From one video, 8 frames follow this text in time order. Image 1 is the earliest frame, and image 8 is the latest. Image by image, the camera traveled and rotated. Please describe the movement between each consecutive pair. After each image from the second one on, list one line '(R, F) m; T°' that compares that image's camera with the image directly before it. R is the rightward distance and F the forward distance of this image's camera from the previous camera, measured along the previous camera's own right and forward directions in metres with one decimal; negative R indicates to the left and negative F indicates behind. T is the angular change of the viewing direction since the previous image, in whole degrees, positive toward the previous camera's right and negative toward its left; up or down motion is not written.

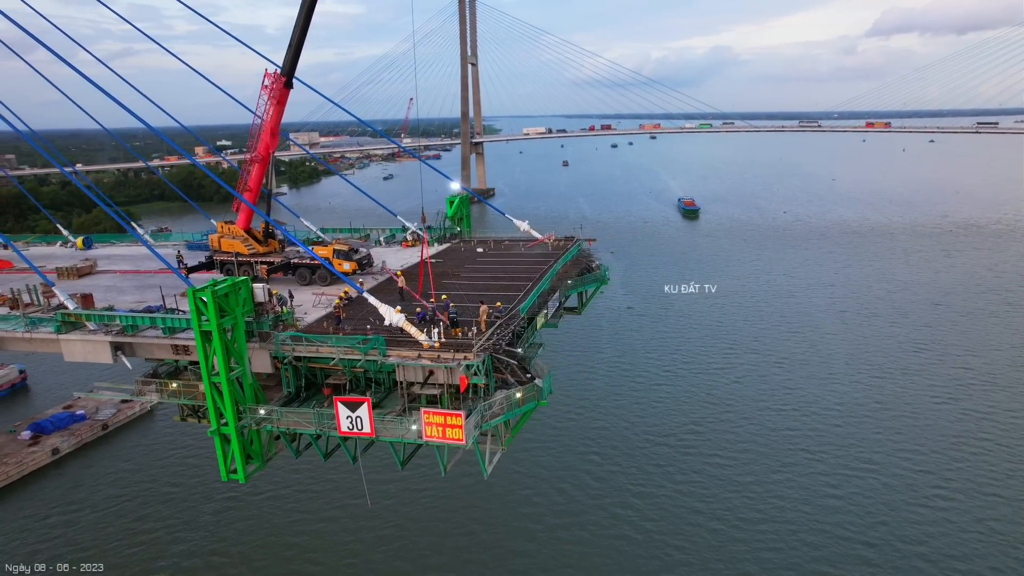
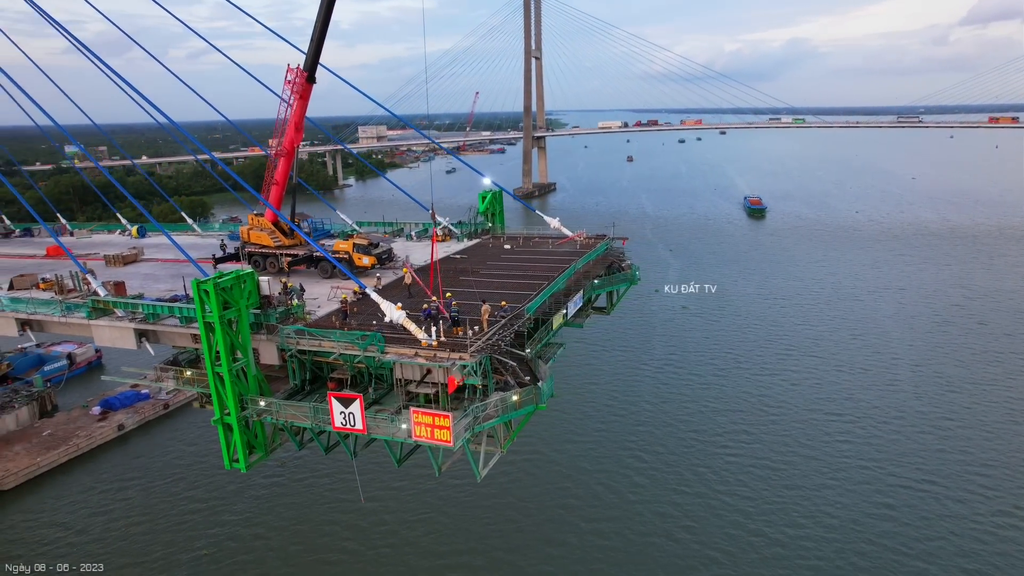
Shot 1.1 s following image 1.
(+1.4, +0.5) m; -5°
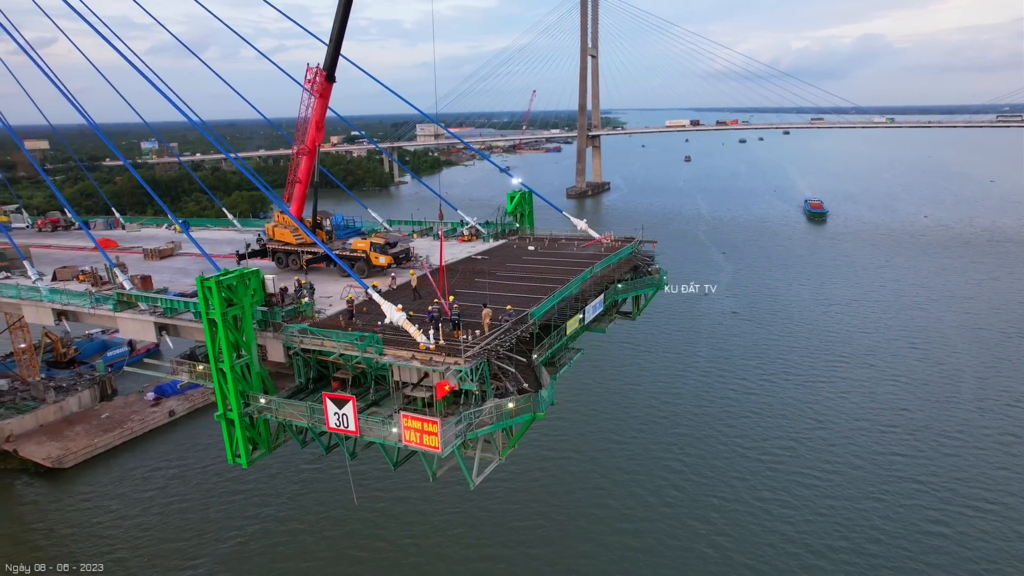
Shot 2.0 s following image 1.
(+1.2, +0.4) m; -5°
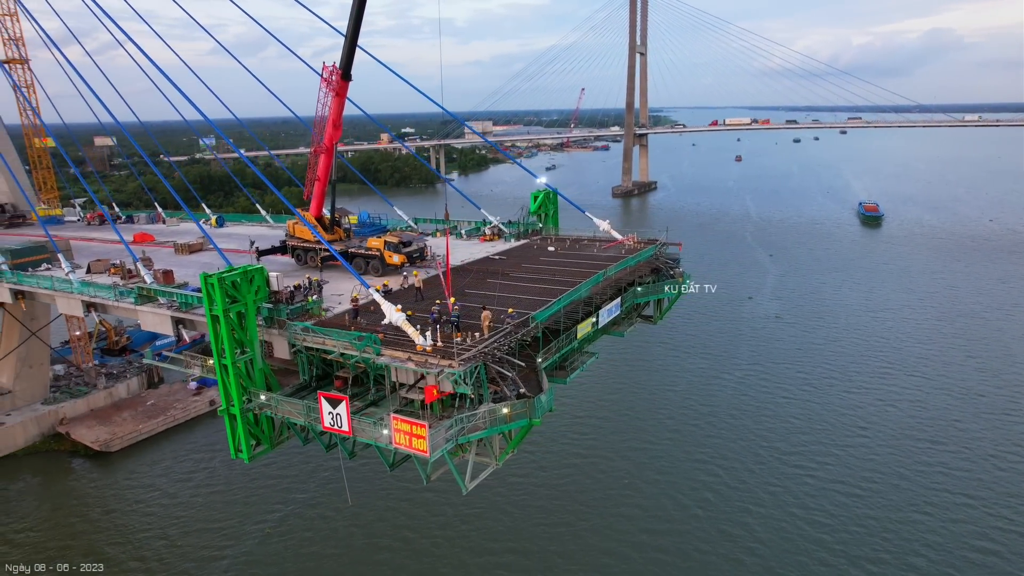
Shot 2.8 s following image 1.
(+1.0, +0.4) m; -4°
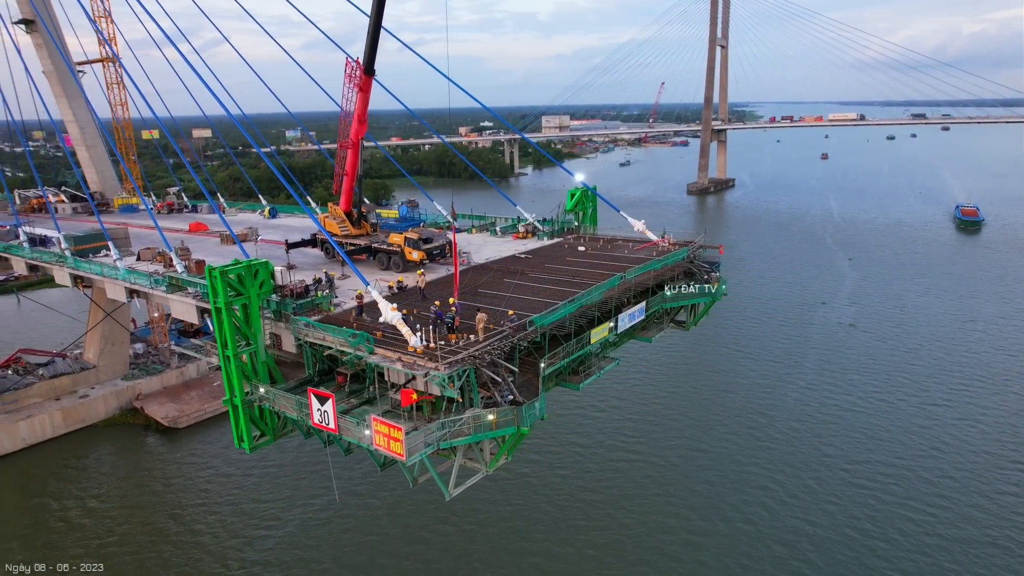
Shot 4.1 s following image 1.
(+1.7, +0.6) m; -6°
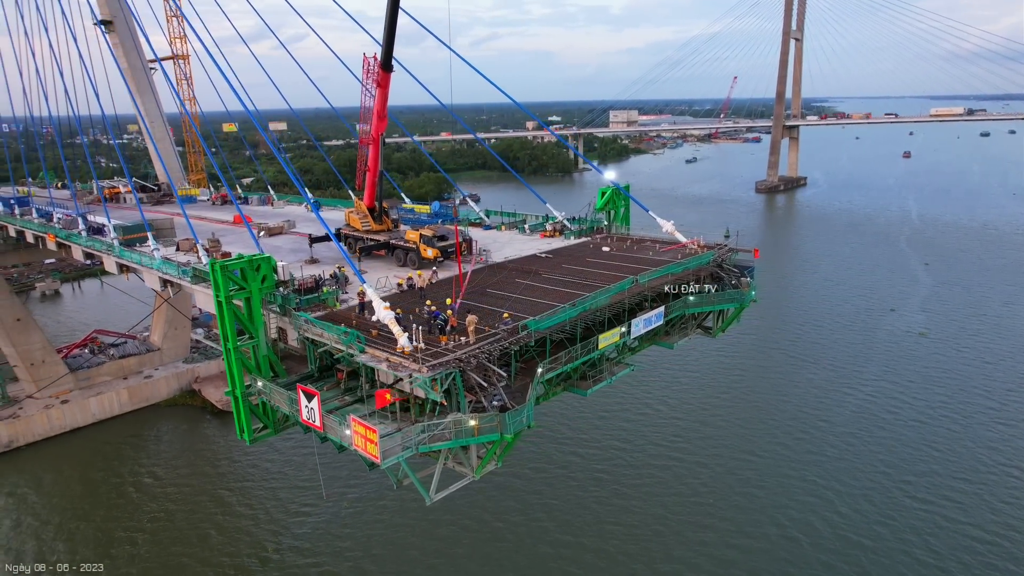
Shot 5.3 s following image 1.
(+1.5, +0.5) m; -5°
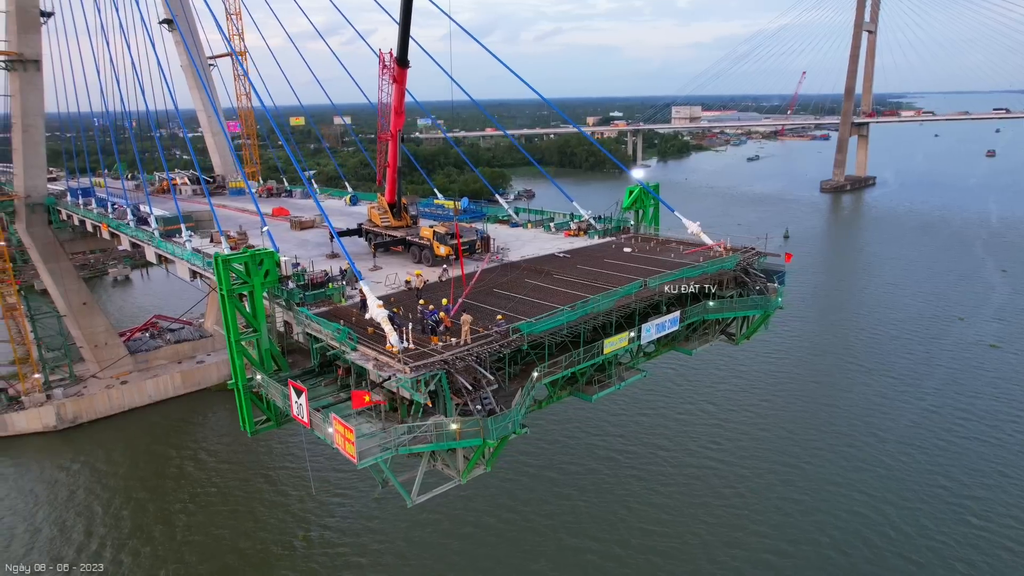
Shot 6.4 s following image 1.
(+1.4, +0.4) m; -5°
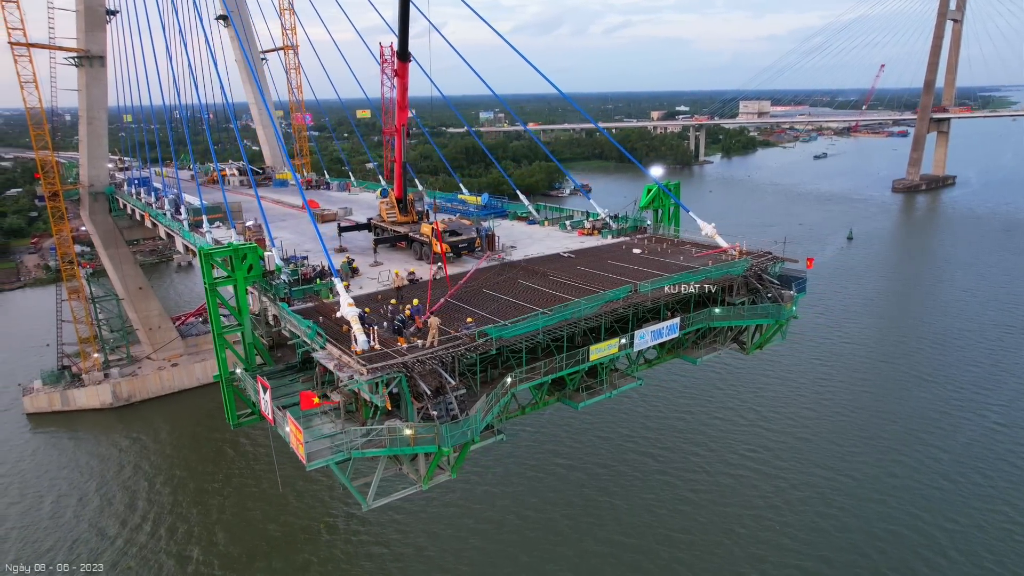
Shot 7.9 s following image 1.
(+1.9, +0.6) m; -5°
